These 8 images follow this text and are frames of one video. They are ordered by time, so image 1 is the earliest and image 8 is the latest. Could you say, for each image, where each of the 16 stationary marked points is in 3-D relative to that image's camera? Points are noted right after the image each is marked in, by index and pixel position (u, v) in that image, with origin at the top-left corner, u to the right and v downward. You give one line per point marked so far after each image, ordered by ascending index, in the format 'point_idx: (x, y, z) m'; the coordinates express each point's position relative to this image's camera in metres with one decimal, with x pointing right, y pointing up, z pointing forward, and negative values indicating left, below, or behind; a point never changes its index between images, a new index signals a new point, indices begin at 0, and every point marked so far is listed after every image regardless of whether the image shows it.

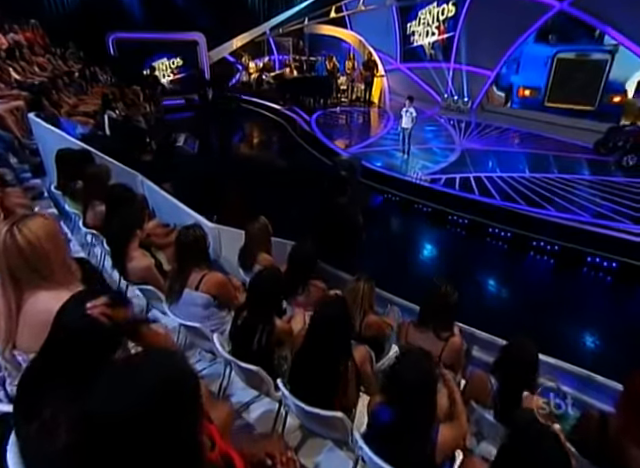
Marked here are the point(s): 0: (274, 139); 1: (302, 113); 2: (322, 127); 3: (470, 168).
0: (-1.1, +2.2, +8.3) m
1: (-0.5, +2.9, +9.1) m
2: (0.0, +2.4, +8.1) m
3: (+2.3, +0.9, +5.5) m
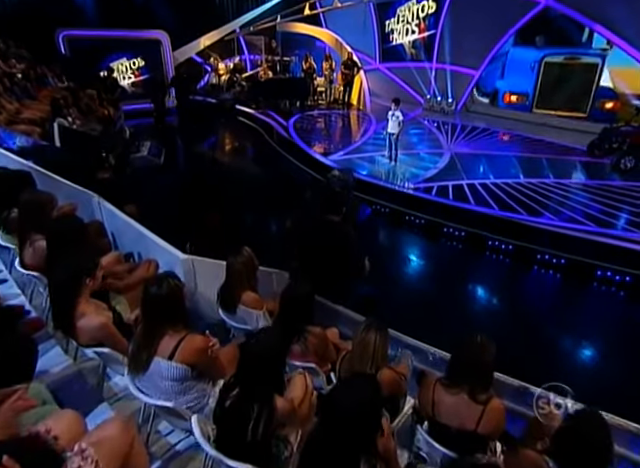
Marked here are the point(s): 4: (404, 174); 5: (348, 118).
0: (-1.6, +1.9, +7.8) m
1: (-1.0, +2.7, +8.5) m
2: (-0.4, +2.1, +7.6) m
3: (+2.1, +0.8, +5.2) m
4: (+1.3, +0.9, +5.5) m
5: (+0.6, +2.6, +8.5) m
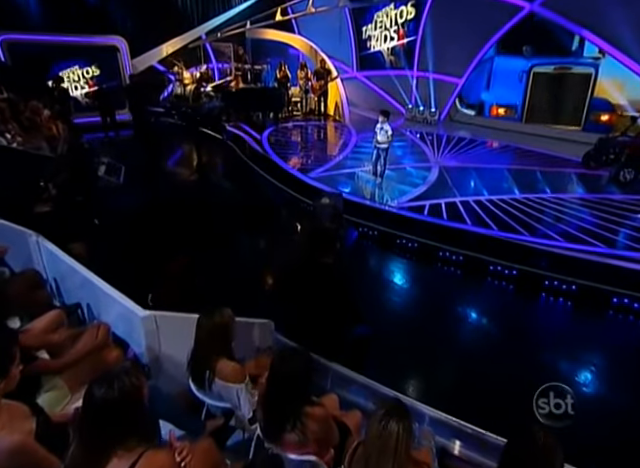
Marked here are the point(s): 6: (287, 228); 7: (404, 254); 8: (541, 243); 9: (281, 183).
0: (-2.1, +1.4, +7.1) m
1: (-1.6, +2.2, +8.0) m
2: (-0.9, +1.7, +7.1) m
3: (+1.8, +0.5, +4.9) m
4: (+1.0, +0.6, +5.1) m
5: (+0.1, +2.2, +8.0) m
6: (-0.5, +0.1, +5.1) m
7: (+1.0, -0.3, +4.4) m
8: (+2.3, -0.1, +3.8) m
9: (-0.7, +0.8, +6.0) m
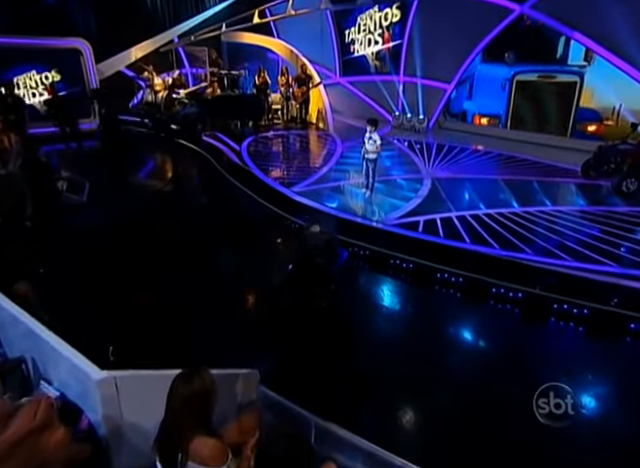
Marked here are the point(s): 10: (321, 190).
0: (-2.4, +1.1, +6.7) m
1: (-1.9, +1.9, +7.5) m
2: (-1.2, +1.4, +6.7) m
3: (+1.6, +0.3, +4.6) m
4: (+0.8, +0.4, +4.8) m
5: (-0.3, +1.9, +7.7) m
6: (-0.6, -0.2, +4.6) m
7: (+0.9, -0.5, +4.1) m
8: (+2.2, -0.3, +3.5) m
9: (-0.9, +0.5, +5.6) m
10: (0.0, +0.6, +5.3) m
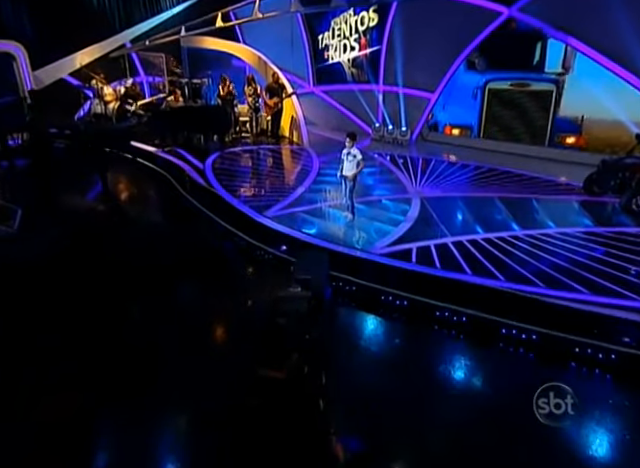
0: (-2.8, +0.7, +5.9) m
1: (-2.4, +1.4, +6.8) m
2: (-1.6, +1.0, +6.0) m
3: (+1.4, 0.0, +4.1) m
4: (+0.6, 0.0, +4.2) m
5: (-0.8, +1.5, +7.1) m
6: (-0.9, -0.5, +4.0) m
7: (+0.7, -0.8, +3.5) m
8: (+2.0, -0.5, +3.0) m
9: (-1.3, +0.1, +4.9) m
10: (-0.3, +0.3, +4.7) m
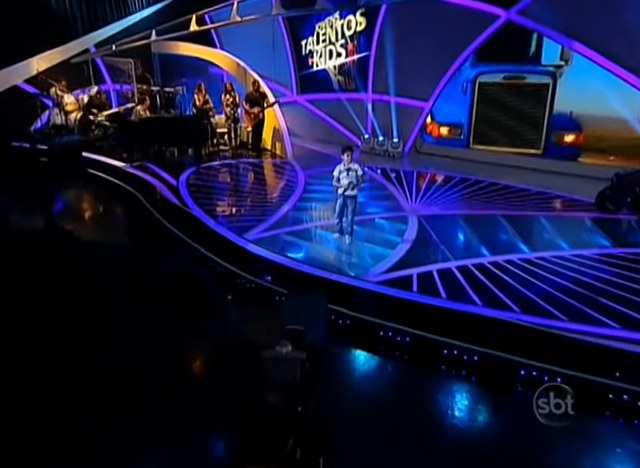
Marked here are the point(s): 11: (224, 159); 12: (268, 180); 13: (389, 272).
0: (-3.0, +0.3, +5.3) m
1: (-2.7, +1.1, +6.3) m
2: (-1.9, +0.7, +5.5) m
3: (+1.3, -0.2, +3.7) m
4: (+0.4, -0.2, +3.8) m
5: (-1.1, +1.2, +6.6) m
6: (-1.0, -0.8, +3.5) m
7: (+0.6, -1.0, +3.0) m
8: (+2.0, -0.7, +2.6) m
9: (-1.4, -0.2, +4.4) m
10: (-0.4, 0.0, +4.2) m
11: (-1.9, +1.5, +7.3) m
12: (-0.8, +0.9, +6.0) m
13: (+0.7, -0.4, +3.5) m
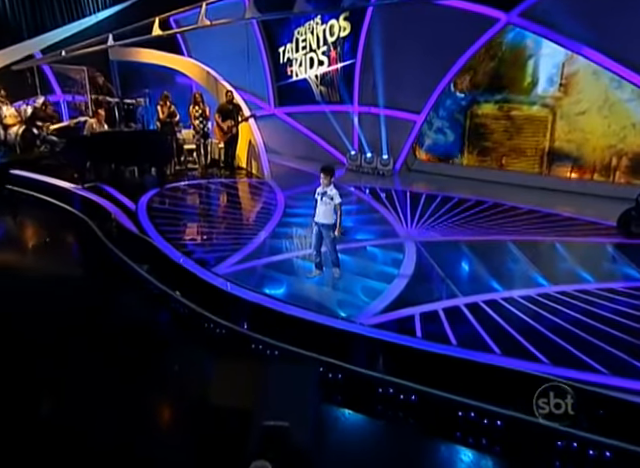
0: (-3.2, -0.1, +4.6) m
1: (-3.0, +0.6, +5.6) m
2: (-2.1, +0.3, +4.8) m
3: (+1.1, -0.5, +3.1) m
4: (+0.3, -0.5, +3.2) m
5: (-1.4, +0.7, +6.0) m
6: (-1.1, -1.1, +2.8) m
7: (+0.5, -1.2, +2.4) m
8: (+1.9, -0.9, +2.1) m
9: (-1.6, -0.5, +3.7) m
10: (-0.6, -0.3, +3.6) m
11: (-2.3, +1.1, +6.7) m
12: (-1.1, +0.5, +5.4) m
13: (+0.5, -0.6, +2.9) m
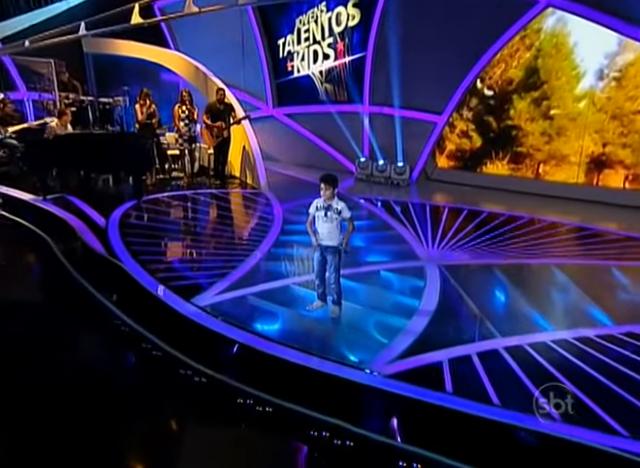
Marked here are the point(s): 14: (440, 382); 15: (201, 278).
0: (-3.2, -0.3, +4.0) m
1: (-2.9, +0.4, +5.0) m
2: (-2.1, +0.1, +4.3) m
3: (+1.2, -0.6, +2.5) m
4: (+0.3, -0.7, +2.6) m
5: (-1.3, +0.5, +5.4) m
6: (-1.1, -1.3, +2.1) m
7: (+0.5, -1.4, +1.8) m
8: (+1.9, -1.1, +1.5) m
9: (-1.5, -0.7, +3.1) m
10: (-0.6, -0.5, +3.0) m
11: (-2.2, +0.8, +6.1) m
12: (-1.1, +0.3, +4.8) m
13: (+0.6, -0.8, +2.3) m
14: (+0.7, -0.9, +2.1) m
15: (-1.2, -0.4, +3.2) m
